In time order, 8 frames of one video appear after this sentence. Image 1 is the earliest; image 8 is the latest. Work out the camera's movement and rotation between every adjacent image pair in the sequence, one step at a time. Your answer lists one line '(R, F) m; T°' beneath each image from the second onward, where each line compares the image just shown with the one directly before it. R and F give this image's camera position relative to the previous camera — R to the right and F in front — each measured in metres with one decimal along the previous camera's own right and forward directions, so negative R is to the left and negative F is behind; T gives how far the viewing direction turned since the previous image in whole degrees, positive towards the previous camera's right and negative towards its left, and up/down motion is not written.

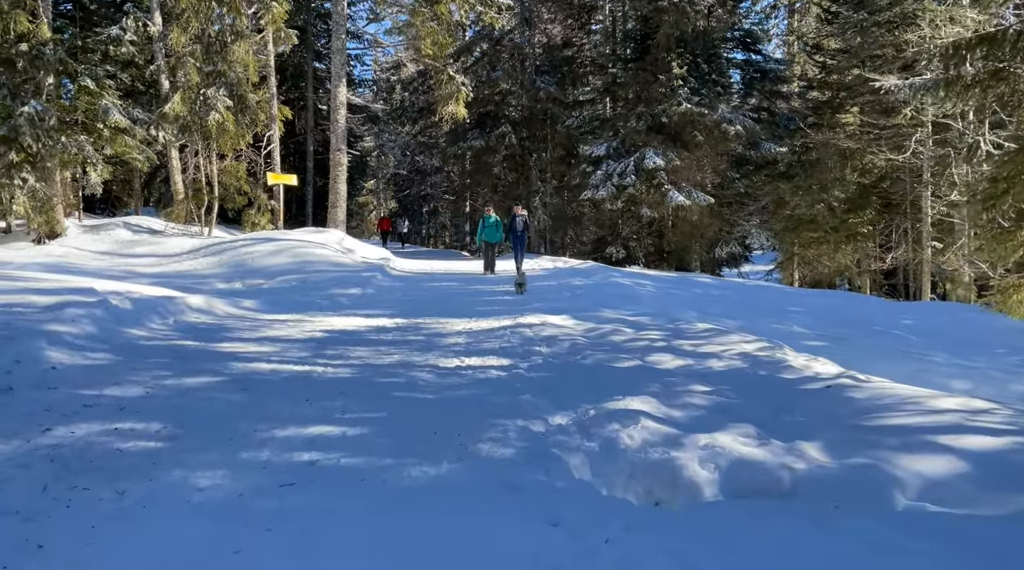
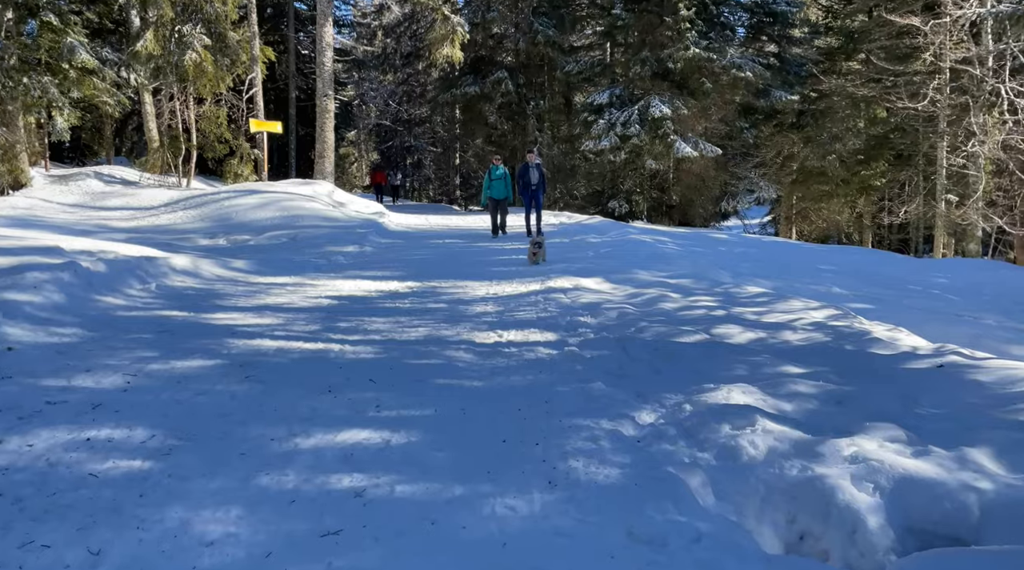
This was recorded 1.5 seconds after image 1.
(-0.5, +1.1) m; +1°
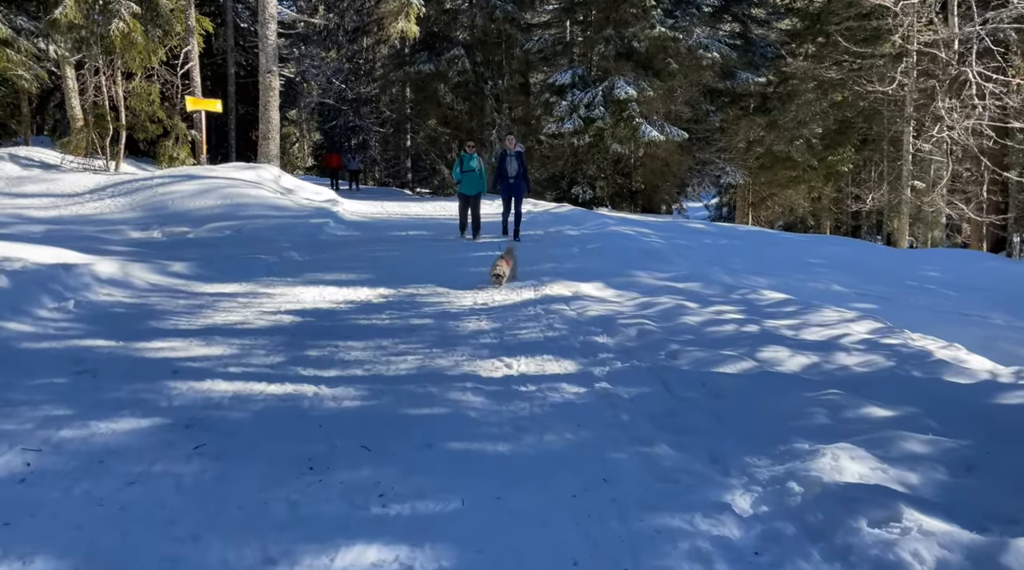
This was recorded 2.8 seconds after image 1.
(-0.4, +1.1) m; +4°
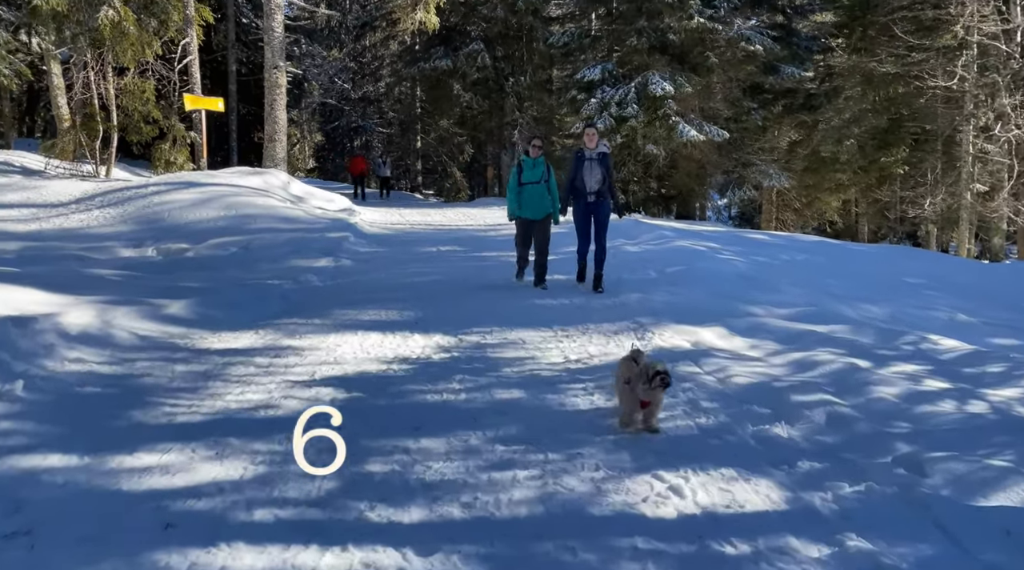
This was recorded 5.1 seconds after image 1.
(-0.6, +1.7) m; 0°
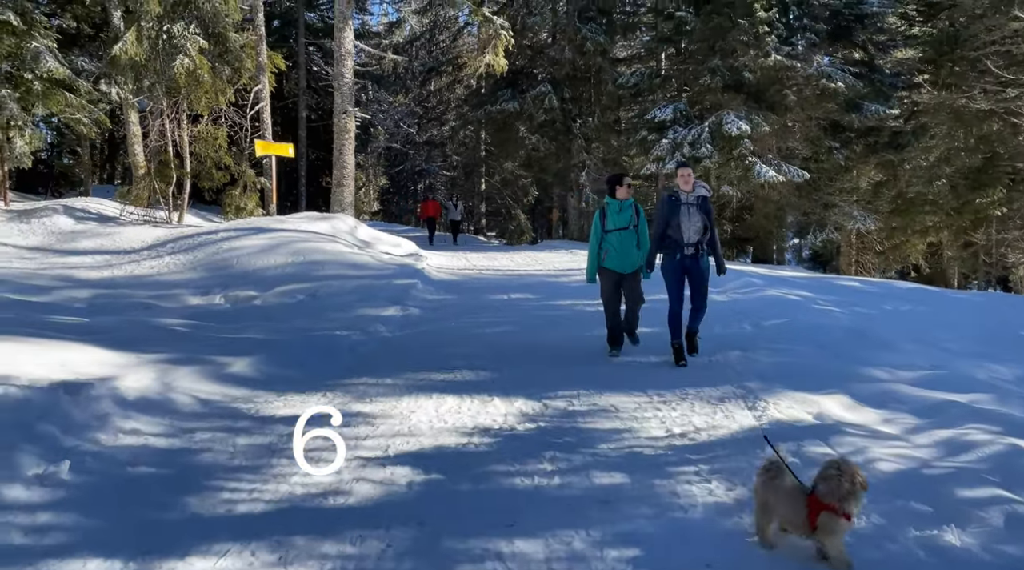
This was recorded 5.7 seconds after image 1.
(-0.2, +0.5) m; -4°
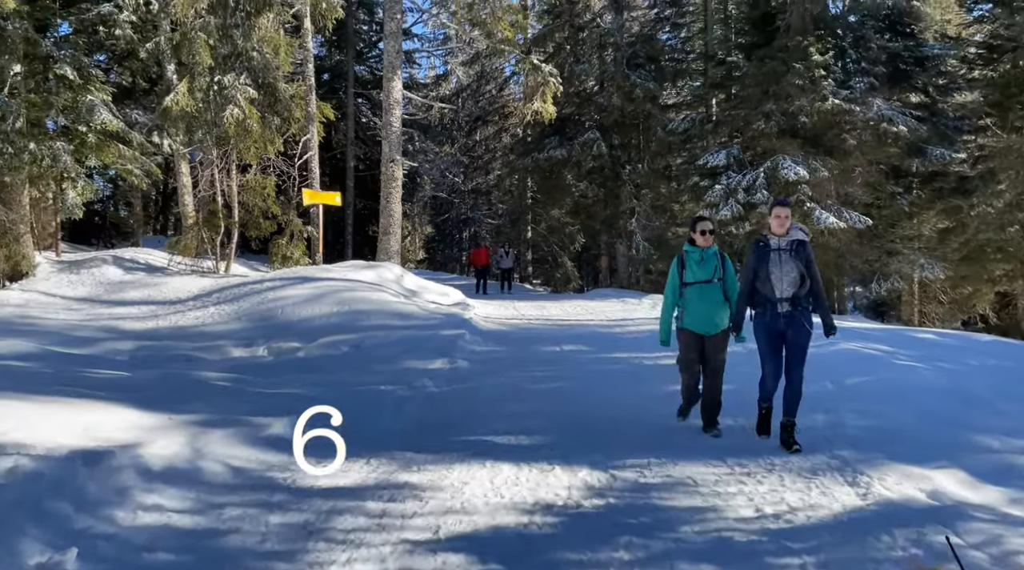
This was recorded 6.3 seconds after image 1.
(-0.1, +0.5) m; -3°
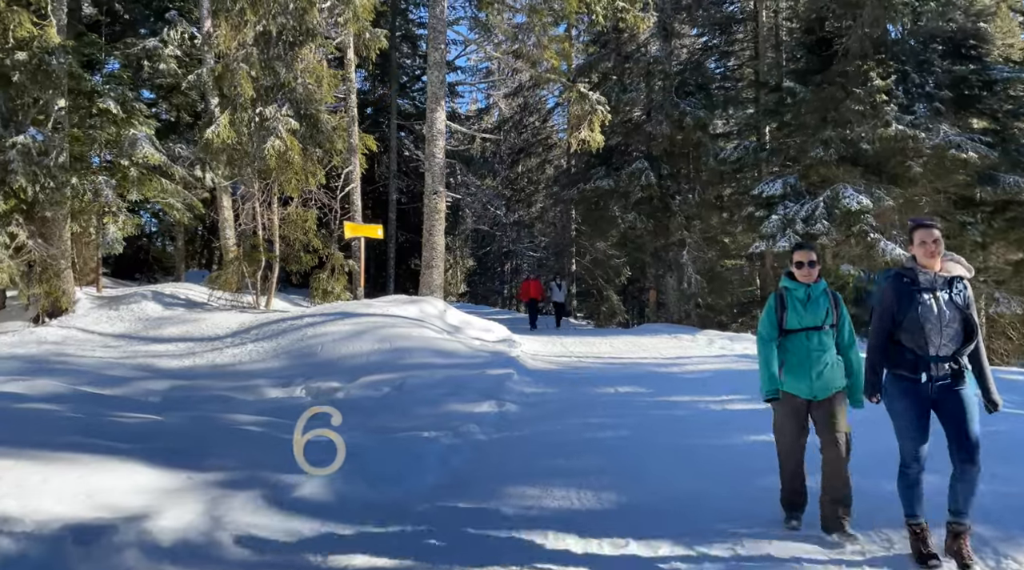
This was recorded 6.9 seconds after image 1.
(-0.1, +0.7) m; -3°
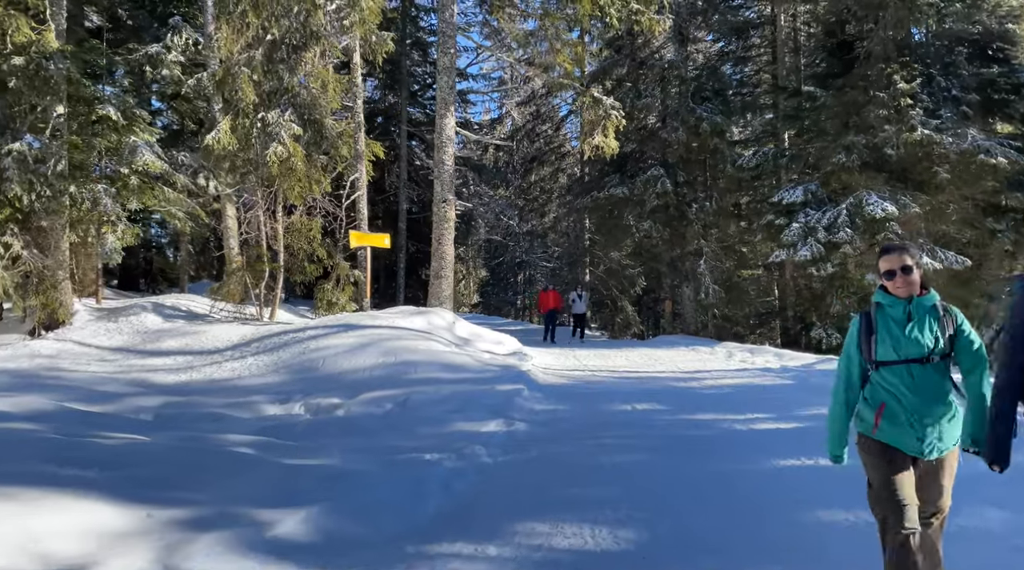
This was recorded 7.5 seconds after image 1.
(0.0, +0.6) m; -1°
